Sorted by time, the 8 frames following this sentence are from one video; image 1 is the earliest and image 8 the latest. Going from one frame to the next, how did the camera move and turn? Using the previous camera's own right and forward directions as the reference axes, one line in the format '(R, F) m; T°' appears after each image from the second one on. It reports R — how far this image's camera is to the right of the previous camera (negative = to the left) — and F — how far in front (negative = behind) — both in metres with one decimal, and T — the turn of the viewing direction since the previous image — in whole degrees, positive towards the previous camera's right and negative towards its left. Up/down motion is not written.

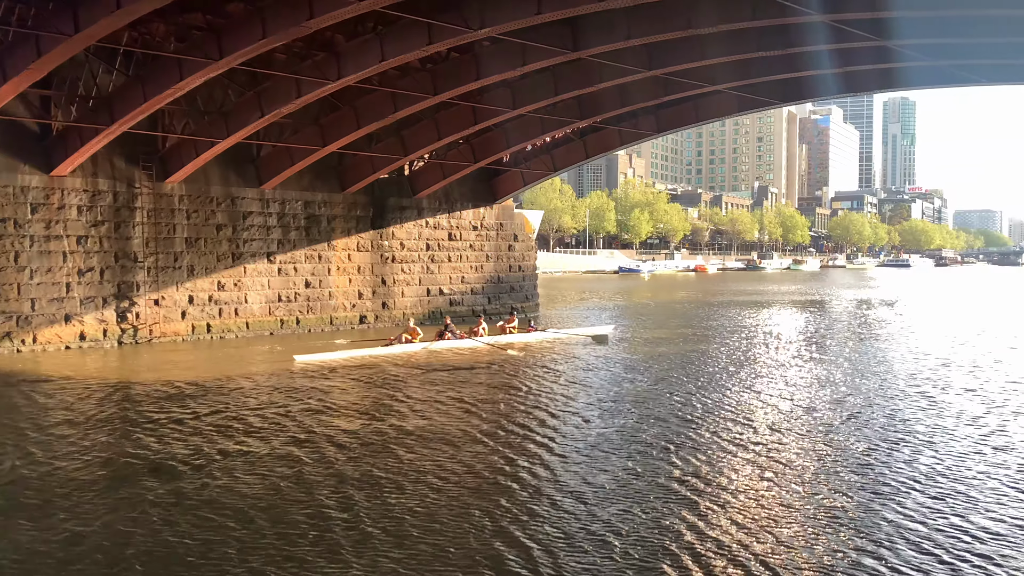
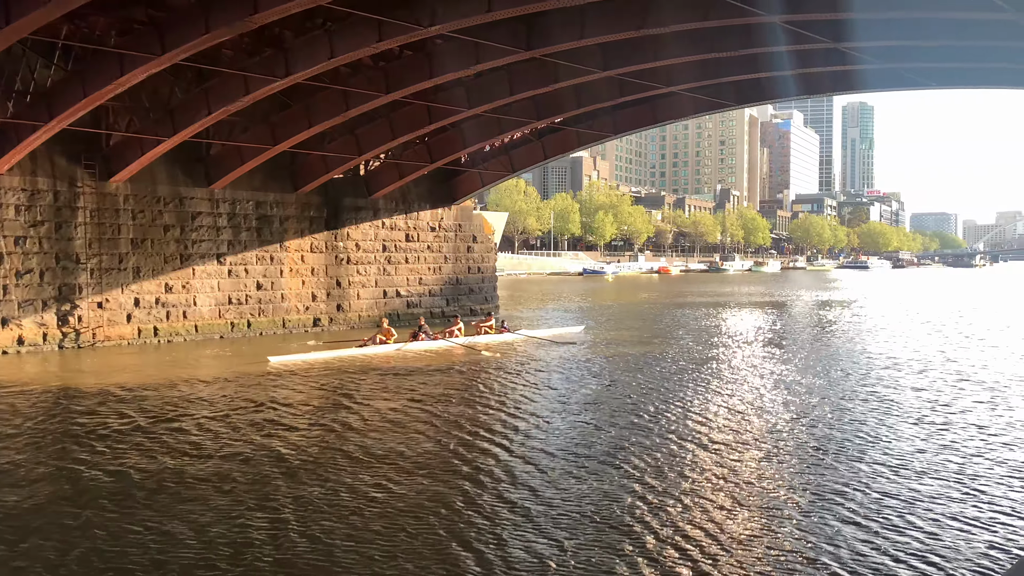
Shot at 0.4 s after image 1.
(+0.3, +0.2) m; +2°
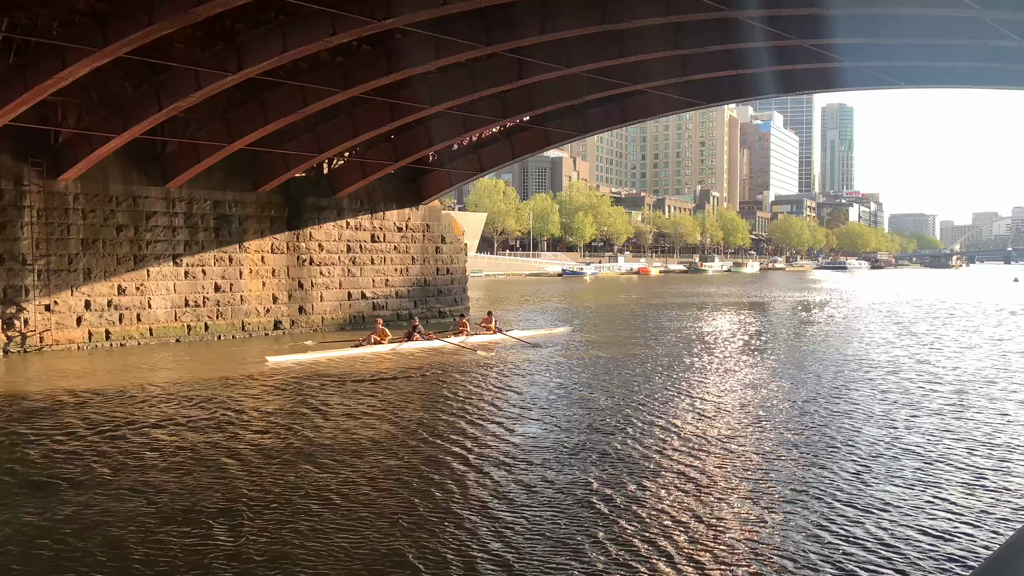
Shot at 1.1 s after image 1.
(+0.5, +0.5) m; +1°
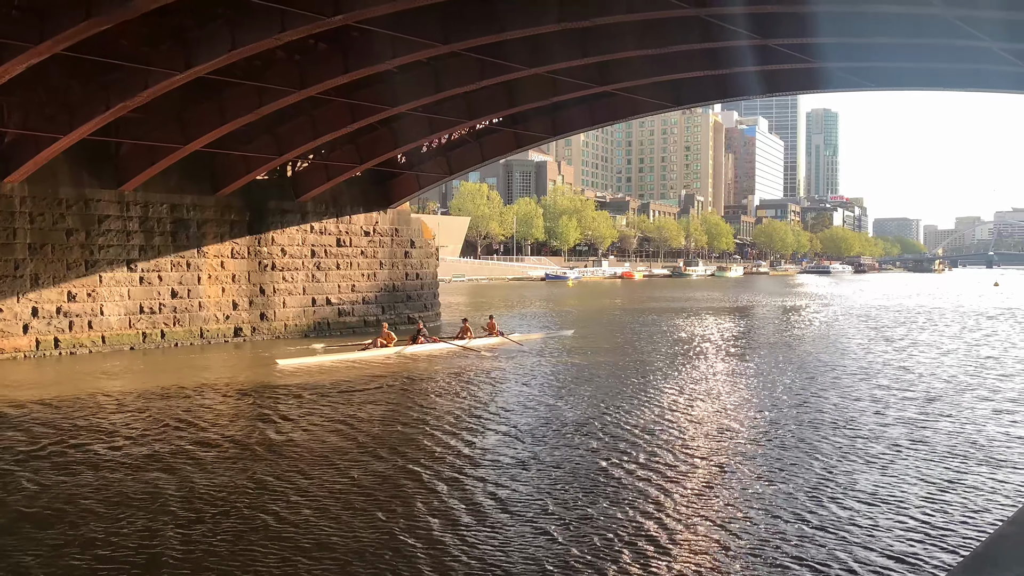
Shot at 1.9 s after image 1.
(+0.6, +0.6) m; +1°
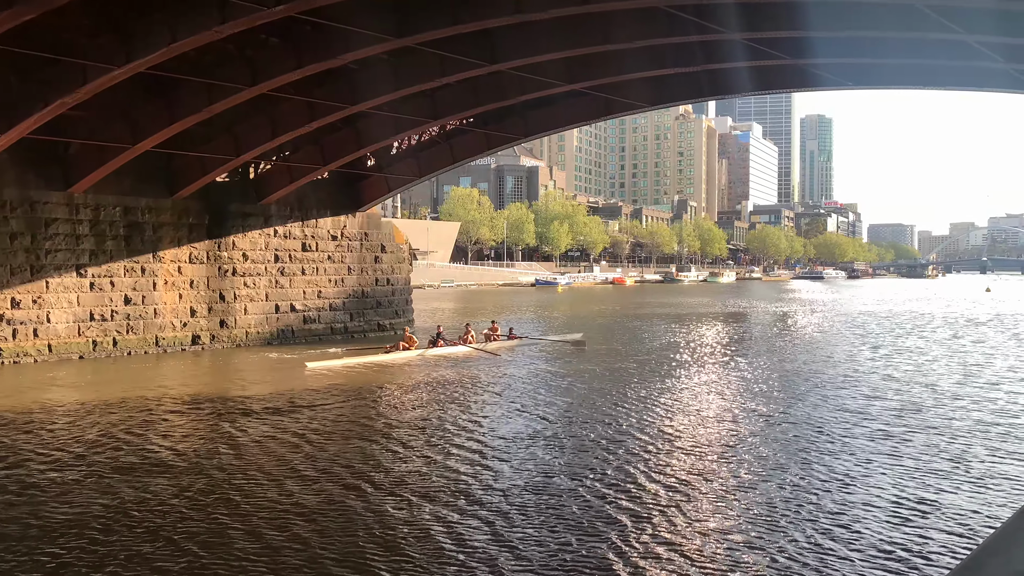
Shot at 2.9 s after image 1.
(+0.8, +0.9) m; 0°
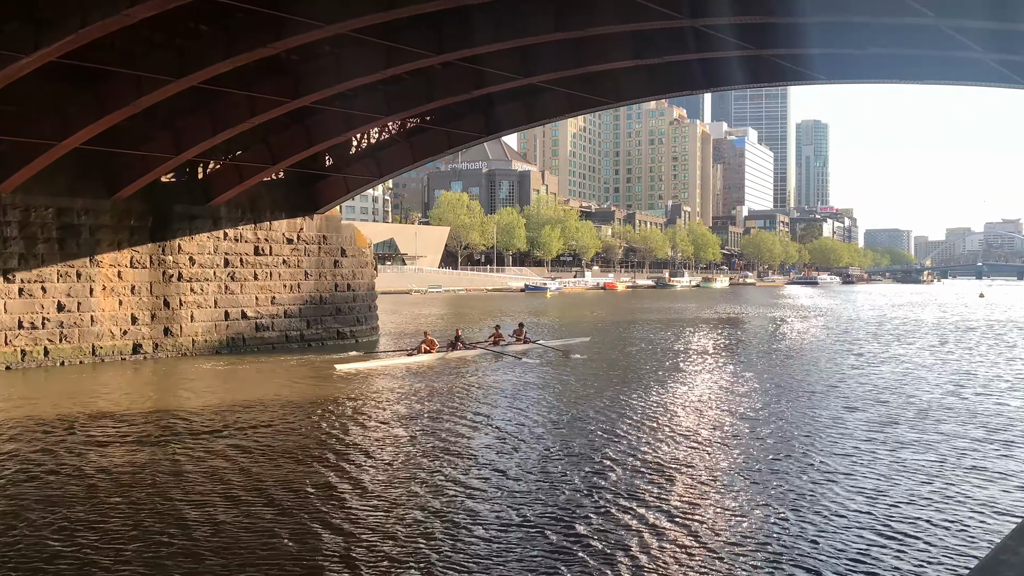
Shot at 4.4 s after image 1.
(+1.1, +1.2) m; 0°
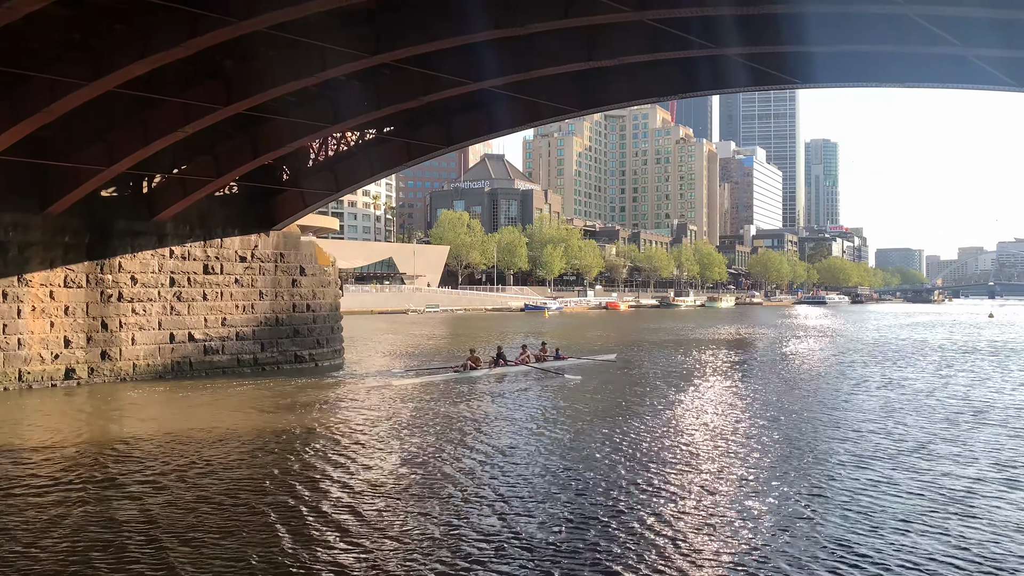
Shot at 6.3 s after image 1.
(+1.3, +1.5) m; -1°
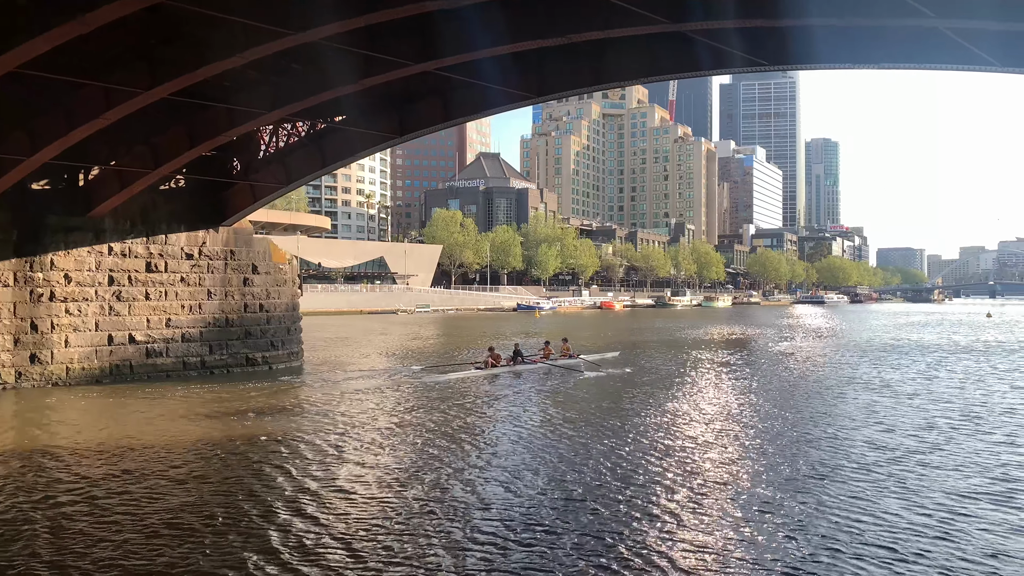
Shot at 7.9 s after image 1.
(+1.1, +1.3) m; 0°
